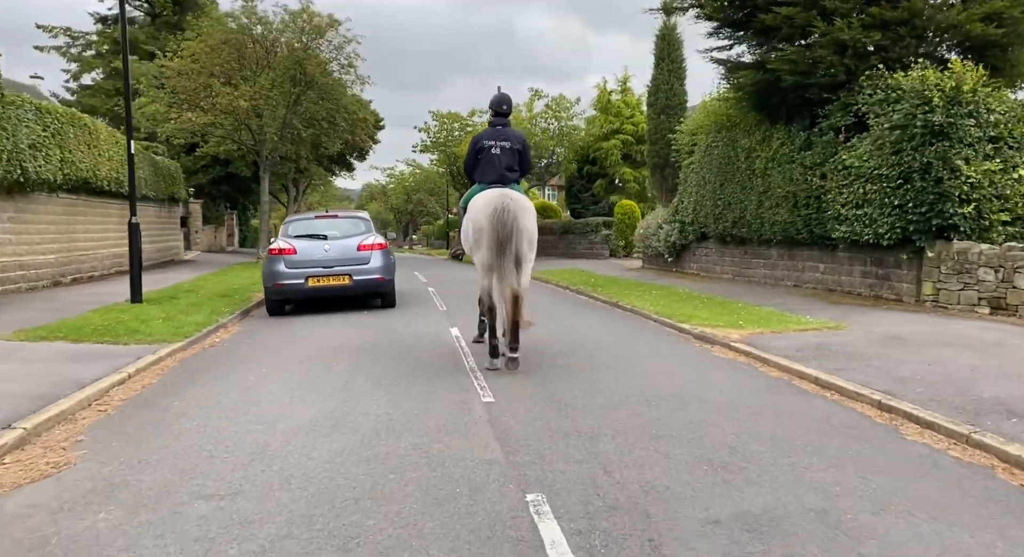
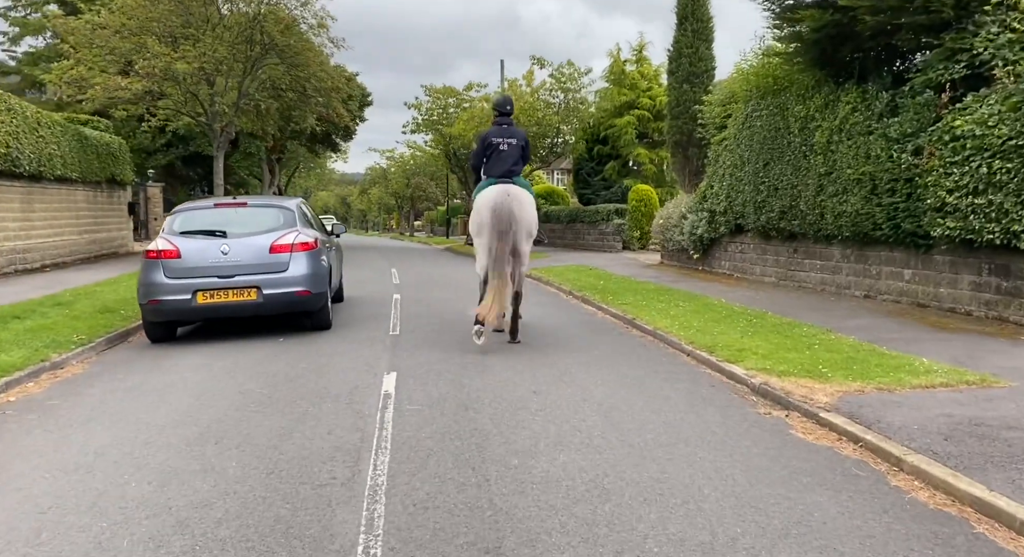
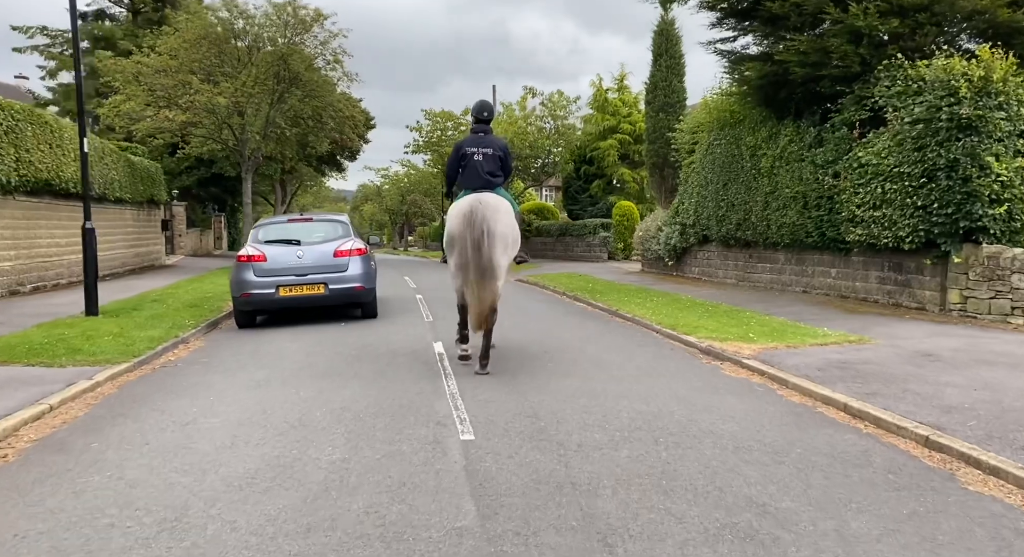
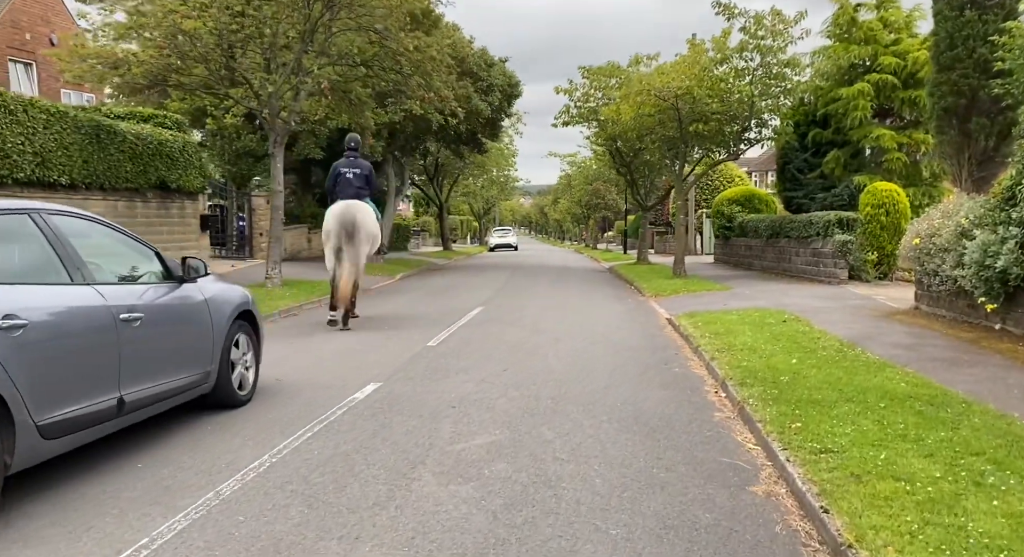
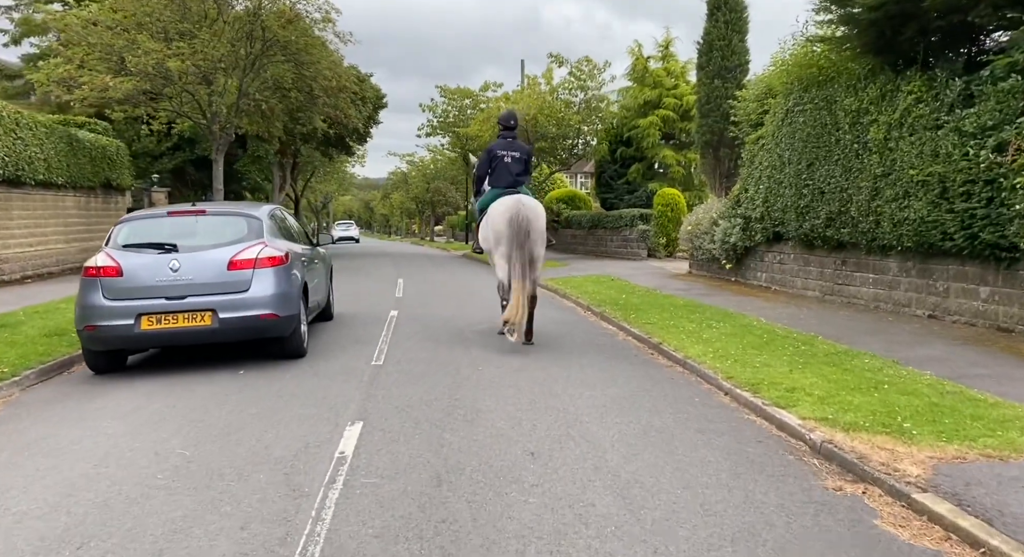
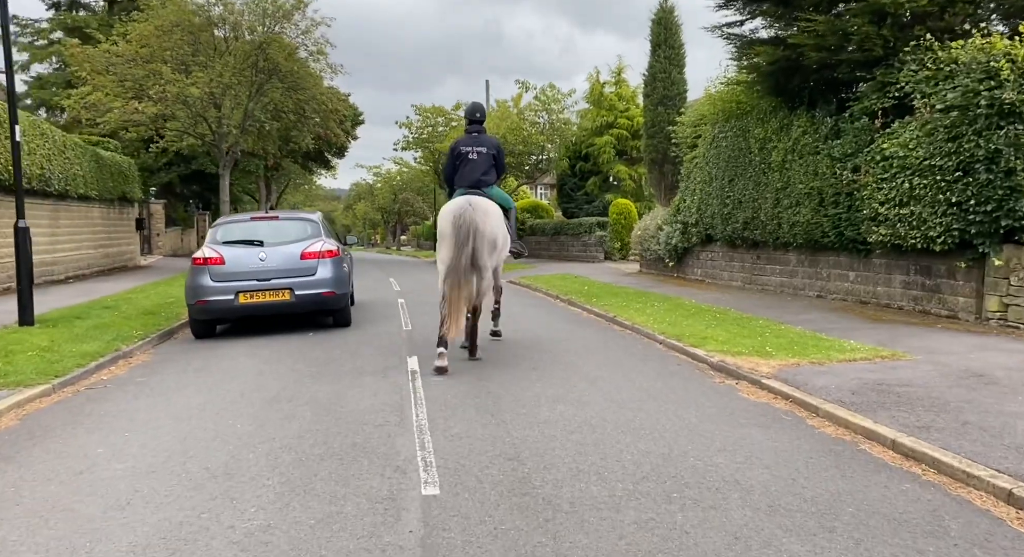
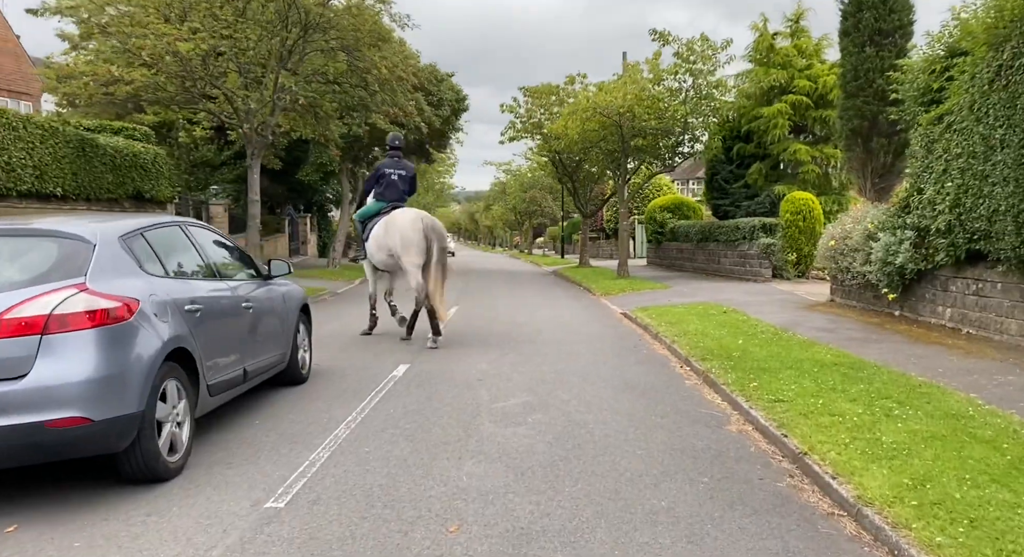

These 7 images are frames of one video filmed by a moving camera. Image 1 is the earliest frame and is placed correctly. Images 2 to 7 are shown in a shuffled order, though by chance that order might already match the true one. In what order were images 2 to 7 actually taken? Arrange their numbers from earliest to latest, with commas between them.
3, 6, 2, 5, 7, 4
